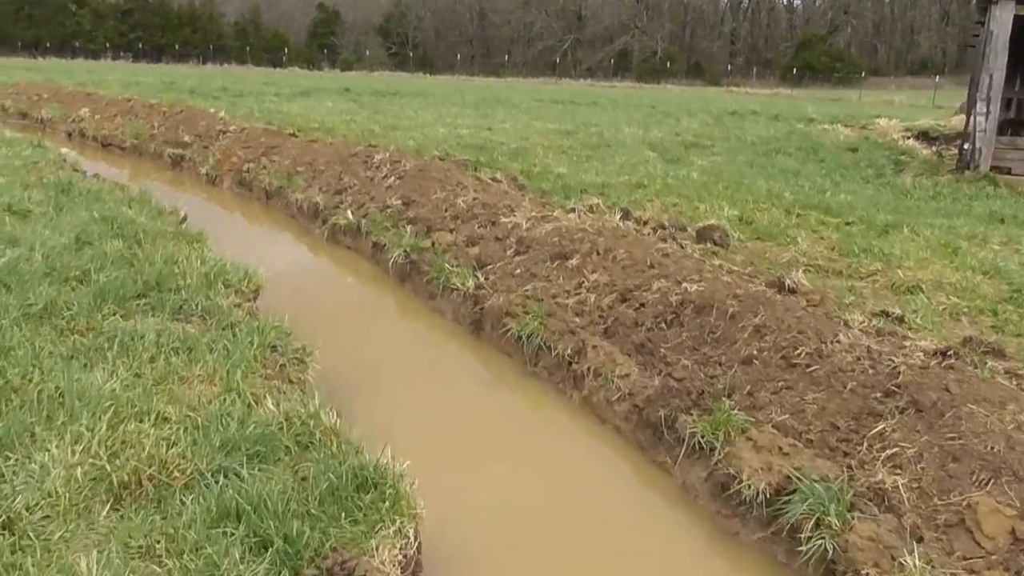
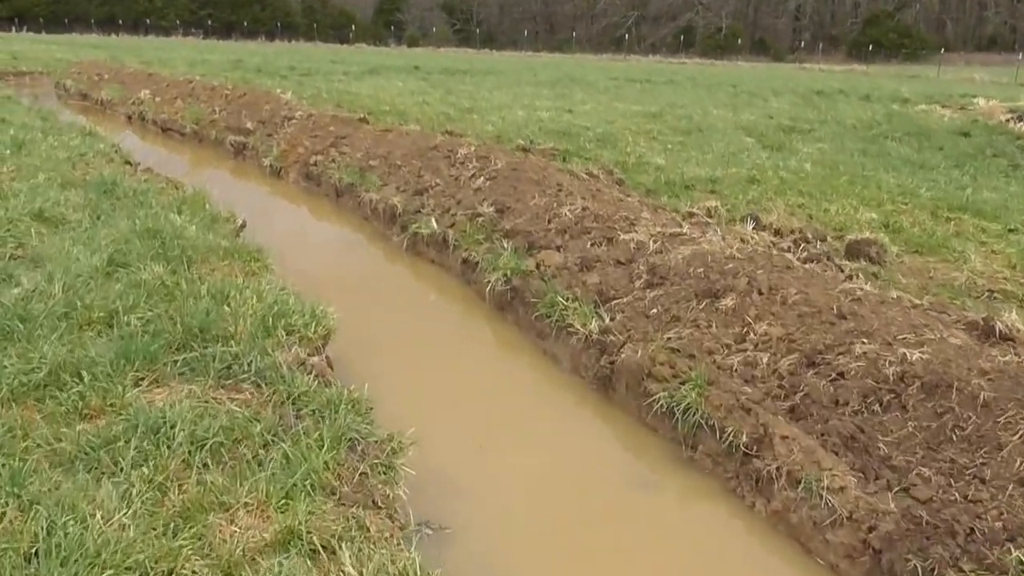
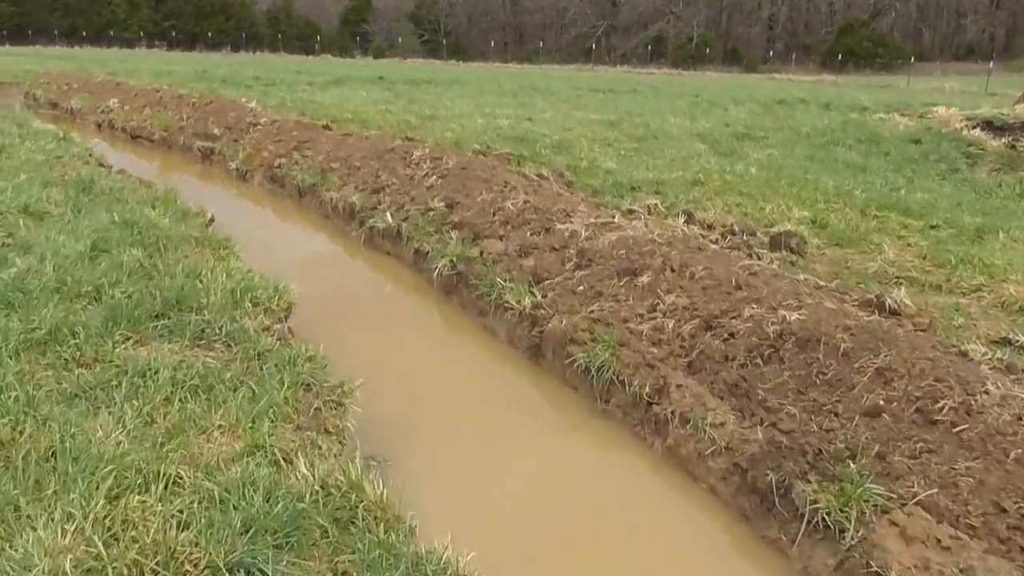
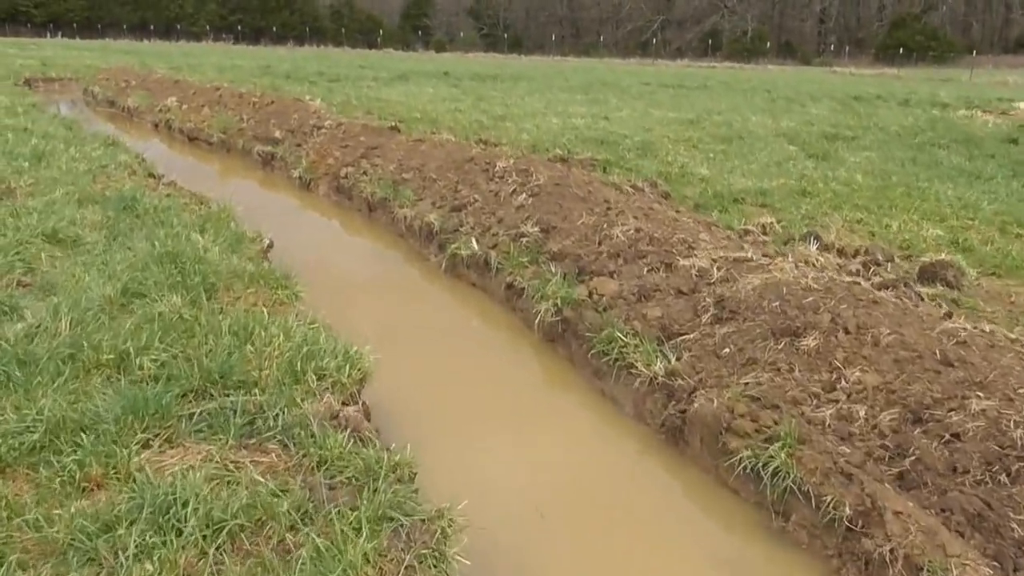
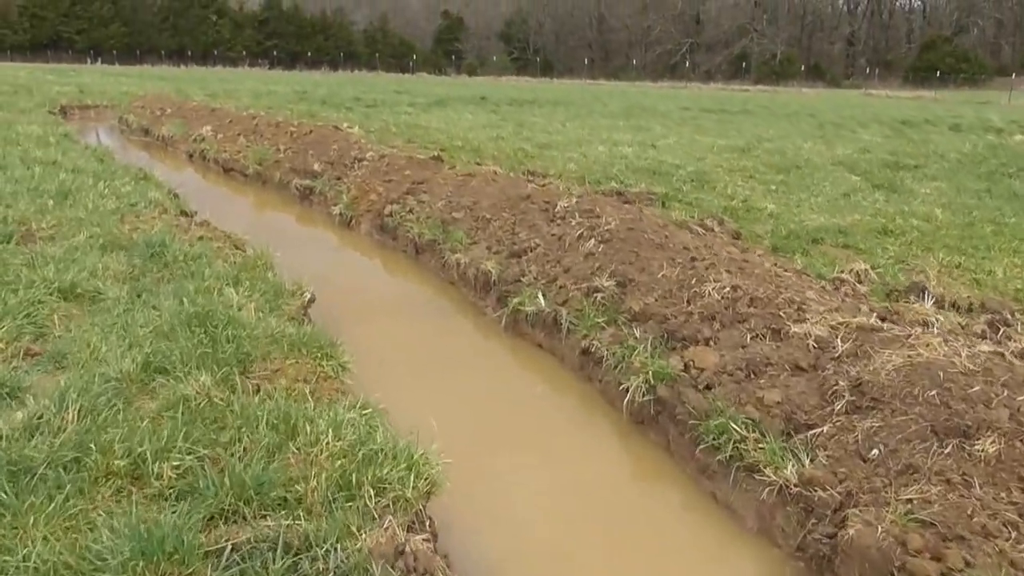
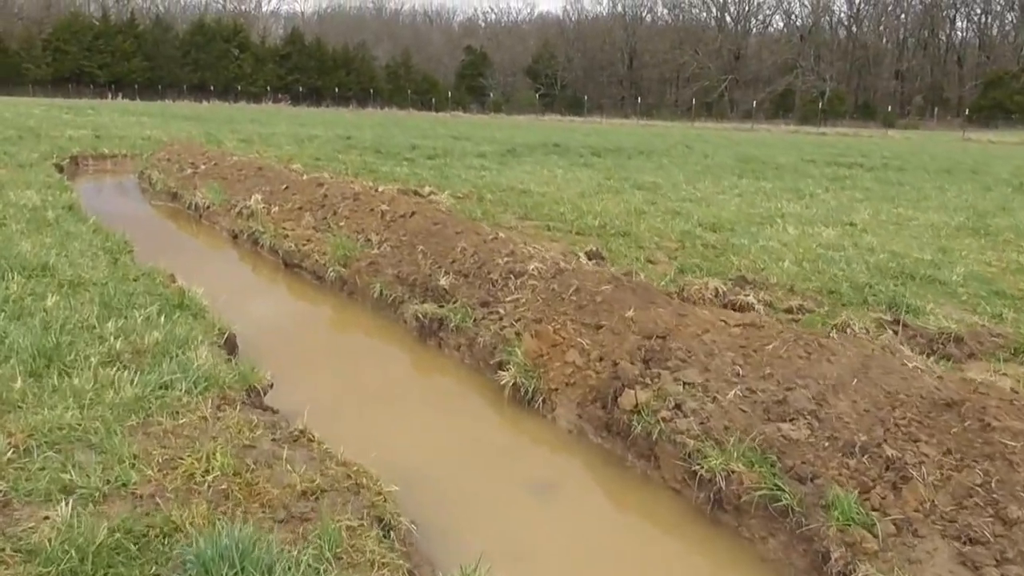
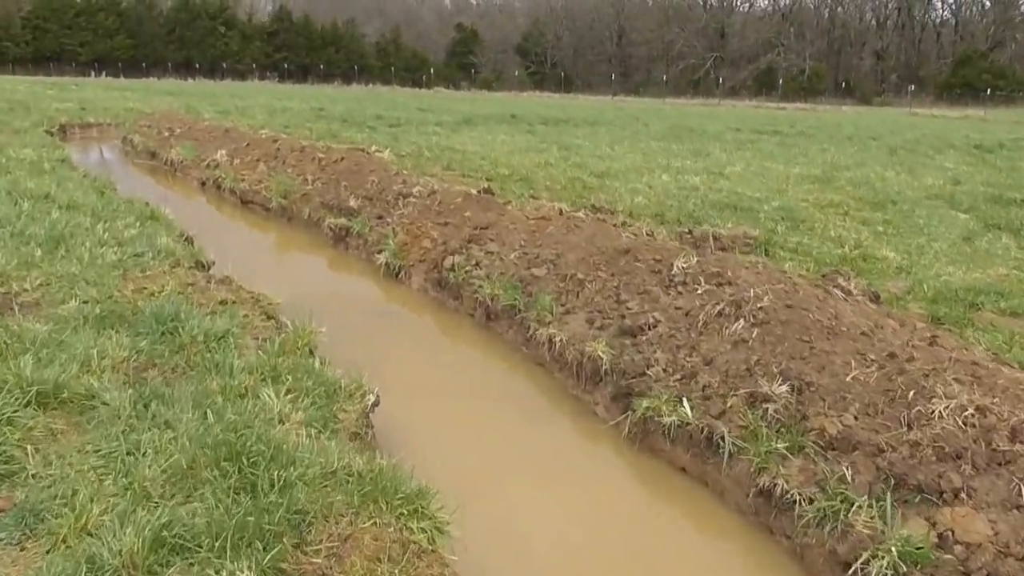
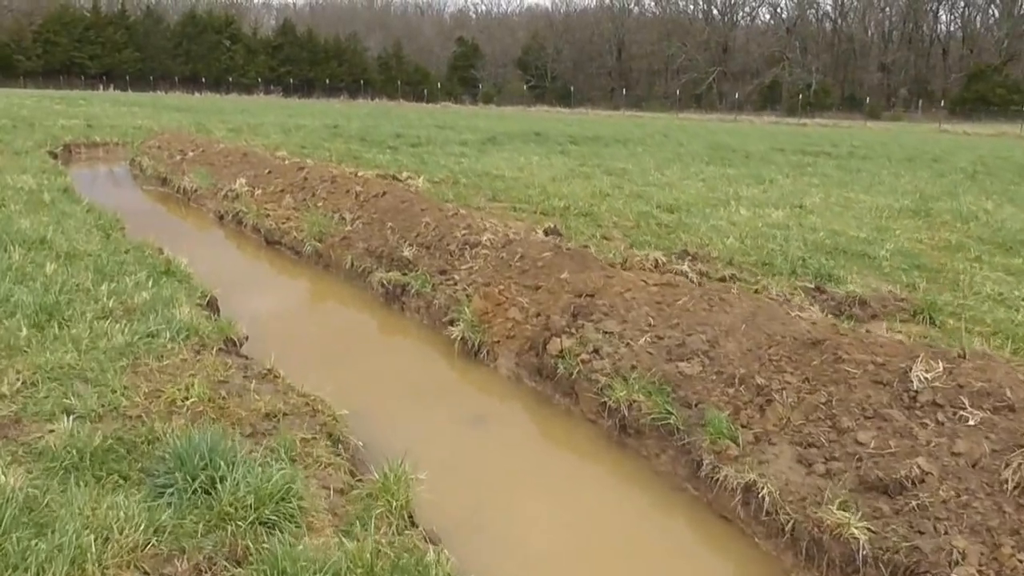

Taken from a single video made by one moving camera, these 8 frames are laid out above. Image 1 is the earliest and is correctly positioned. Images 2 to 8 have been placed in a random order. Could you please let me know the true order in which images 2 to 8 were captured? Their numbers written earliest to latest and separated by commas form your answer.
3, 2, 4, 5, 7, 8, 6
